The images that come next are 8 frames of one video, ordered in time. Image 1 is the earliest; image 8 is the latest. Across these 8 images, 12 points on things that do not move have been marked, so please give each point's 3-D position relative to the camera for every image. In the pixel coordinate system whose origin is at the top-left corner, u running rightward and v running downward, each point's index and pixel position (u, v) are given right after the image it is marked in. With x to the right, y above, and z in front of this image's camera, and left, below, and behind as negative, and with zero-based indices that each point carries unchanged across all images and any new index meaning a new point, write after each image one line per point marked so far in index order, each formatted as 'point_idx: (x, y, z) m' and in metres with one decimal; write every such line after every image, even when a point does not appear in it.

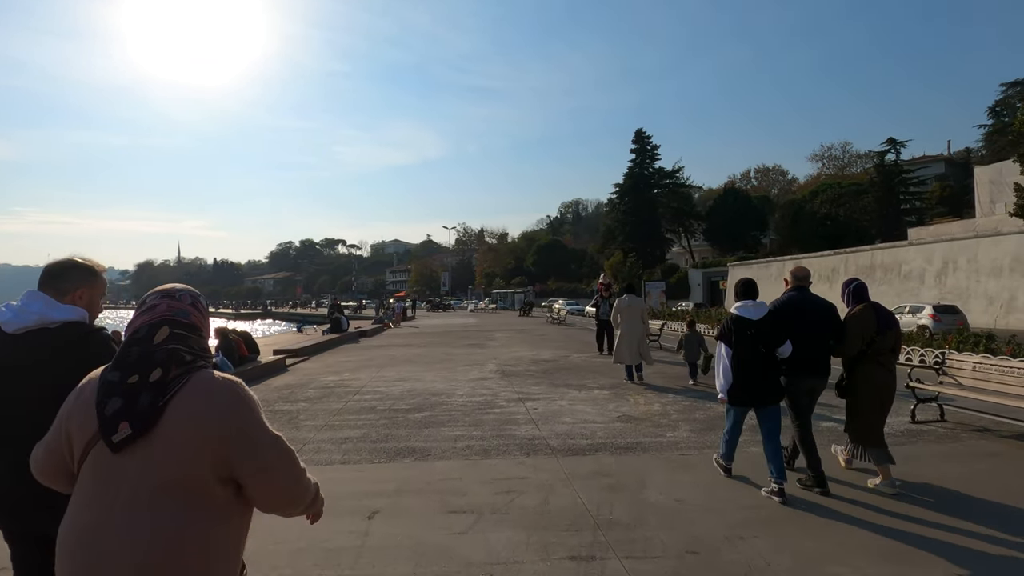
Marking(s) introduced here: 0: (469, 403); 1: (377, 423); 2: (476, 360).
0: (-0.7, -2.0, +9.9) m
1: (-2.1, -2.1, +8.9) m
2: (-1.0, -2.0, +16.0) m
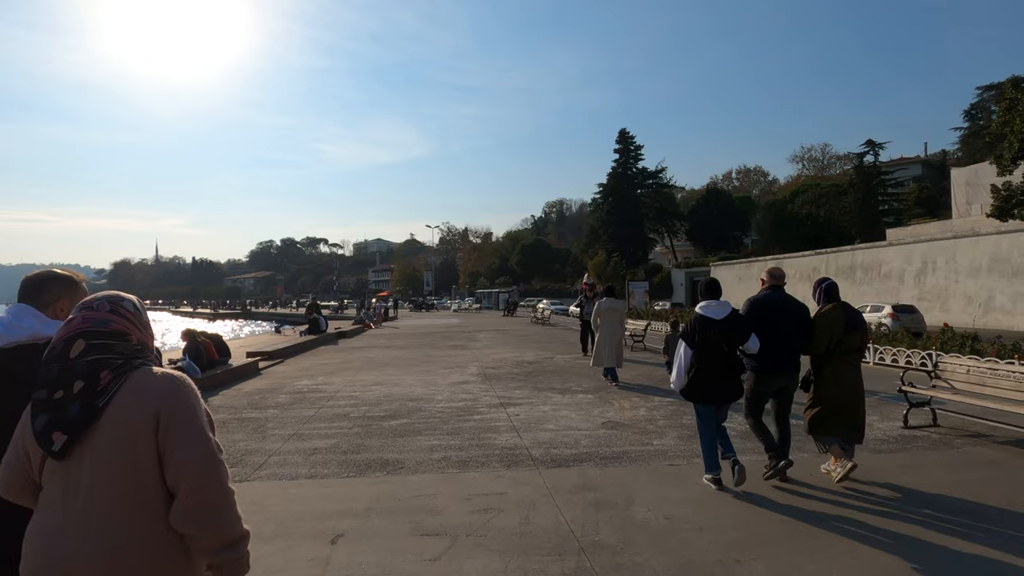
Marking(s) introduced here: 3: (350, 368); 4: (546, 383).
0: (-1.1, -2.0, +9.5) m
1: (-2.4, -2.1, +8.4) m
2: (-1.5, -2.1, +15.6) m
3: (-4.4, -2.2, +15.5) m
4: (+0.7, -2.0, +12.0) m
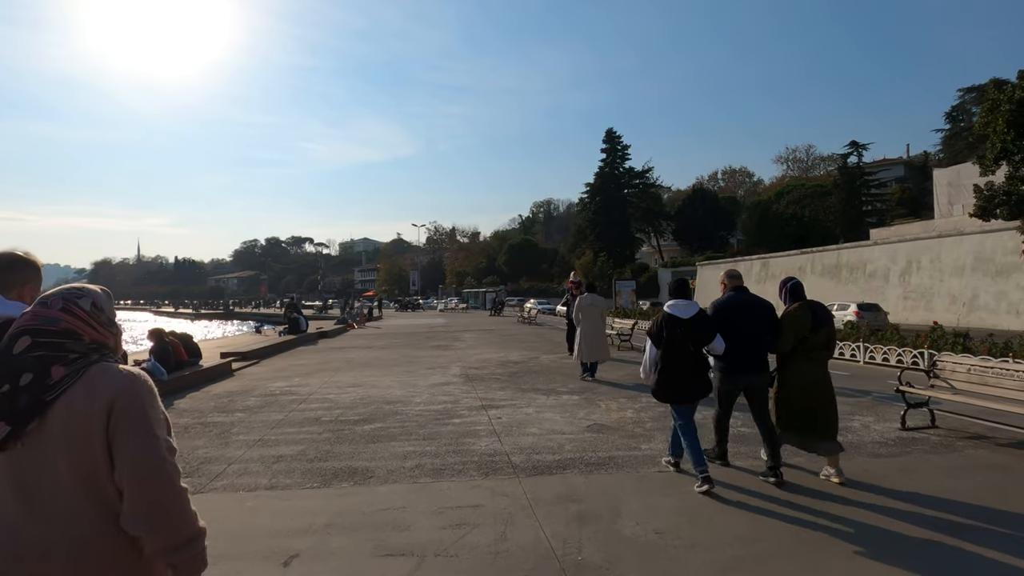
0: (-1.4, -2.0, +9.0) m
1: (-2.7, -2.1, +7.9) m
2: (-1.9, -2.0, +15.1) m
3: (-4.8, -2.1, +14.9) m
4: (+0.4, -1.9, +11.5) m
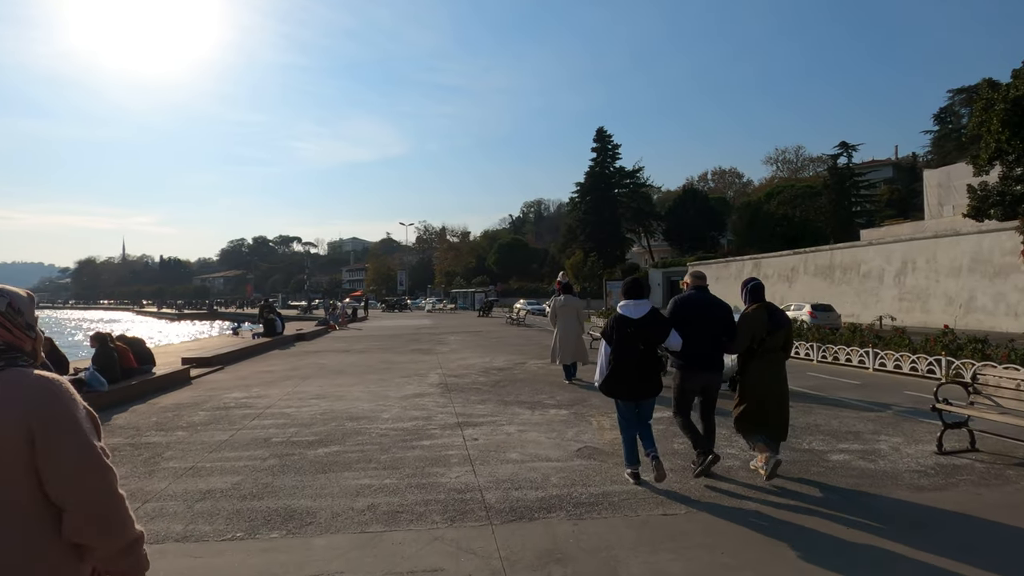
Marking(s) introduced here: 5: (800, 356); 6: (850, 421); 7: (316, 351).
0: (-1.6, -2.0, +7.9) m
1: (-3.0, -2.1, +6.7) m
2: (-2.3, -2.0, +13.9) m
3: (-5.2, -2.1, +13.7) m
4: (0.0, -2.0, +10.4) m
5: (+7.9, -1.9, +15.7) m
6: (+4.9, -1.9, +8.3) m
7: (-6.6, -2.1, +19.4) m
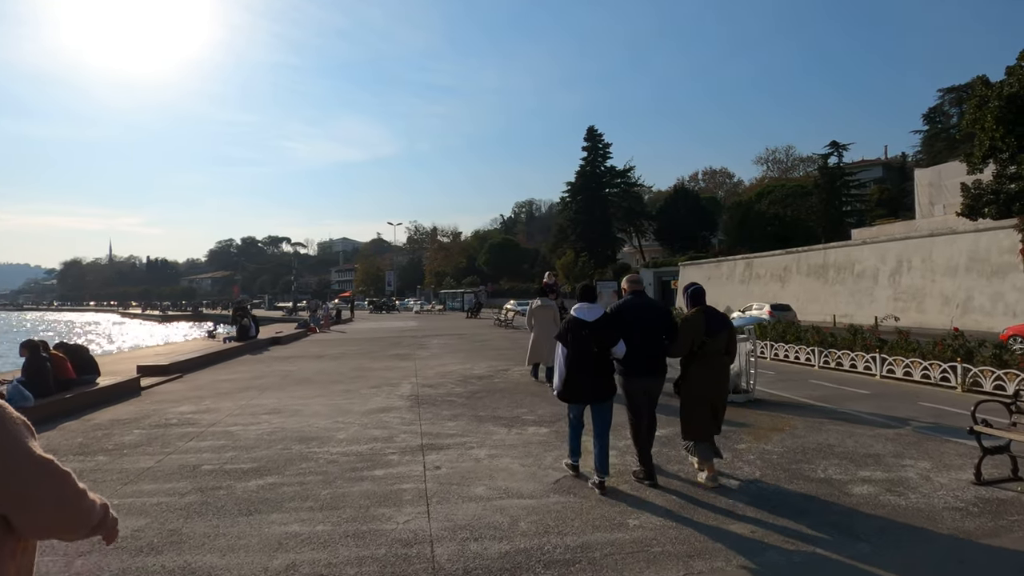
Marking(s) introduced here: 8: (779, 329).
0: (-2.0, -2.0, +6.8) m
1: (-3.3, -2.1, +5.6) m
2: (-2.8, -2.0, +12.9) m
3: (-5.6, -2.2, +12.6) m
4: (-0.4, -2.0, +9.3) m
5: (+7.4, -1.9, +14.7) m
6: (+4.5, -1.9, +7.3) m
7: (-7.2, -2.2, +18.3) m
8: (+7.5, -1.2, +16.1) m
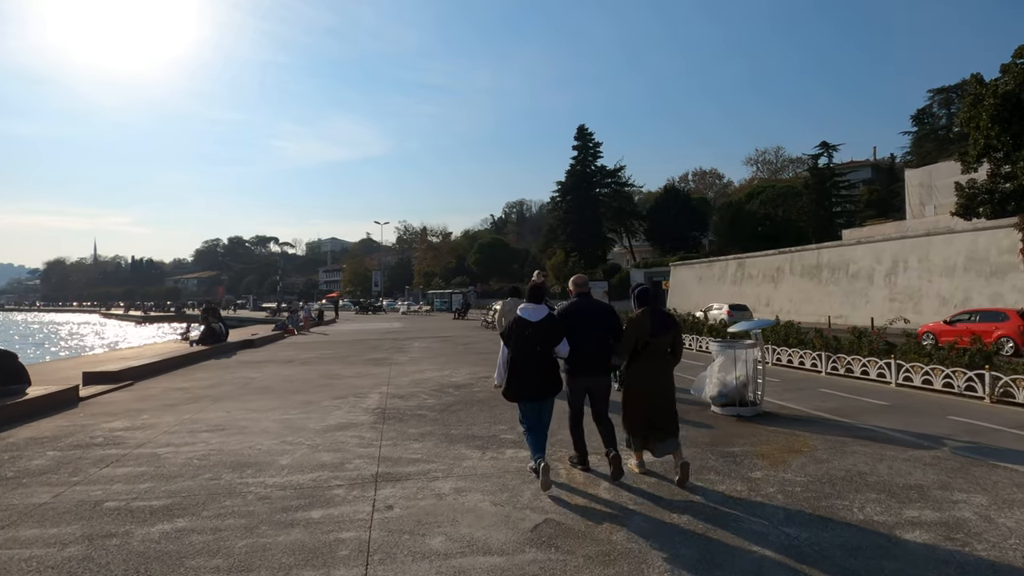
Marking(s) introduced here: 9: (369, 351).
0: (-2.3, -2.0, +5.6) m
1: (-3.6, -2.1, +4.4) m
2: (-3.2, -2.0, +11.6) m
3: (-6.0, -2.2, +11.3) m
4: (-0.7, -2.0, +8.2) m
5: (+7.0, -1.9, +13.7) m
6: (+4.2, -1.9, +6.2) m
7: (-7.6, -2.2, +17.0) m
8: (+7.0, -1.2, +15.0) m
9: (-5.0, -2.2, +20.2) m
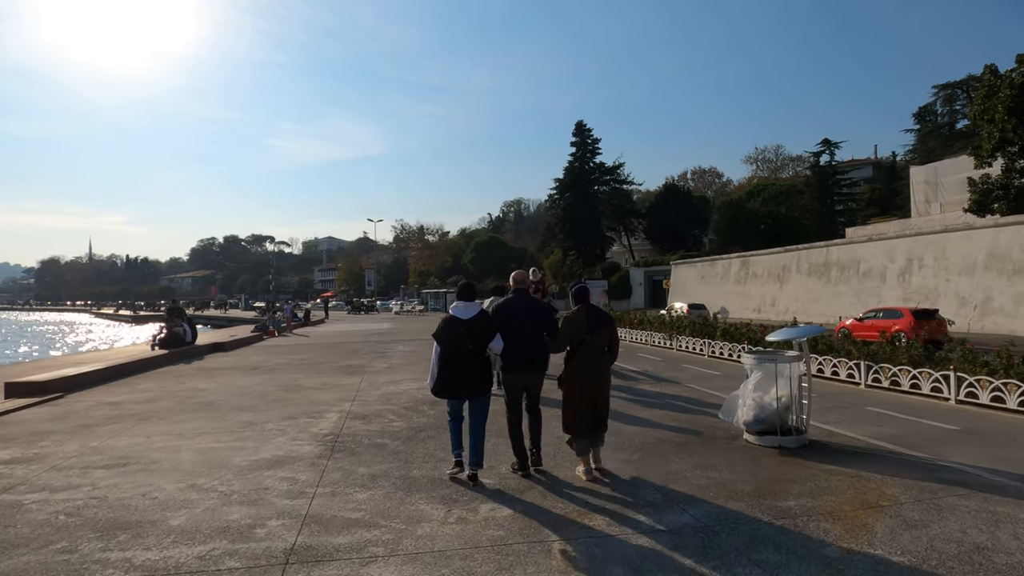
0: (-2.5, -2.0, +3.8) m
1: (-3.8, -2.1, +2.6) m
2: (-3.4, -2.0, +9.8) m
3: (-6.2, -2.1, +9.5) m
4: (-0.9, -1.9, +6.4) m
5: (+6.8, -1.8, +11.9) m
6: (+4.0, -1.9, +4.4) m
7: (-7.9, -2.1, +15.2) m
8: (+6.8, -1.2, +13.2) m
9: (-5.3, -2.1, +18.3) m
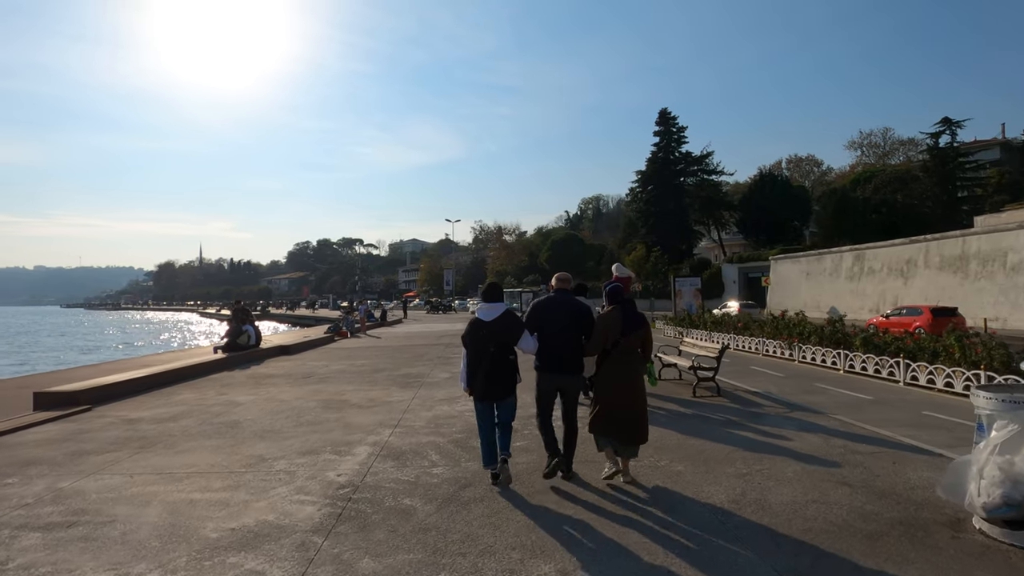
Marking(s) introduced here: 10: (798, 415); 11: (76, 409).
0: (-2.2, -2.0, +1.9) m
1: (-3.7, -2.1, +0.9) m
2: (-2.3, -2.0, +8.0) m
3: (-5.1, -2.1, +8.0) m
4: (-0.3, -1.9, +4.2) m
5: (+8.1, -1.8, +8.6) m
6: (+4.3, -1.9, +1.6) m
7: (-6.0, -2.1, +13.9) m
8: (+8.3, -1.1, +9.9) m
9: (-2.9, -2.1, +16.6) m
10: (+4.1, -1.9, +8.4) m
11: (-7.8, -2.2, +10.4) m
